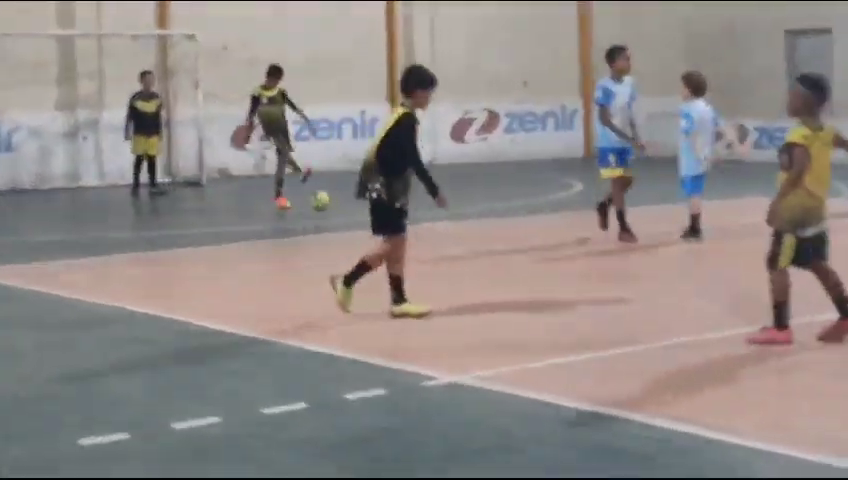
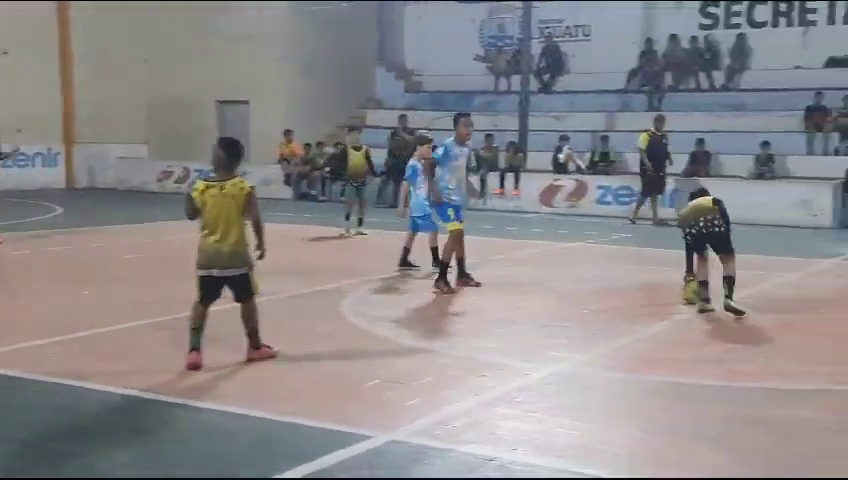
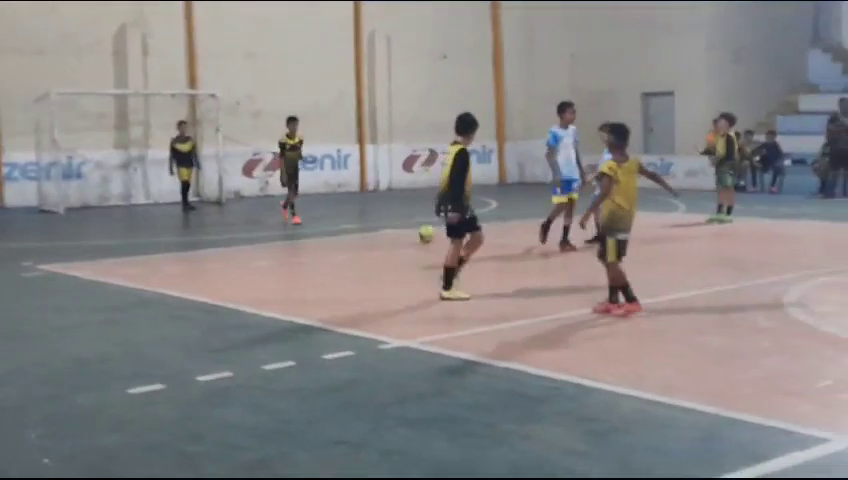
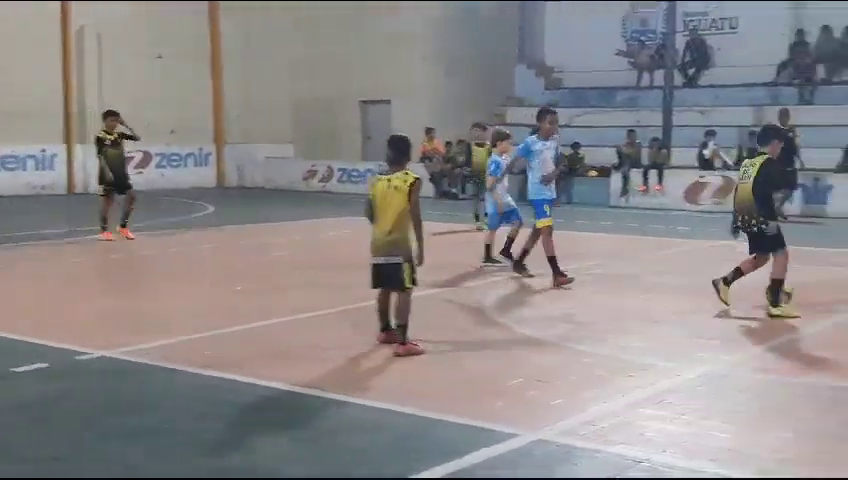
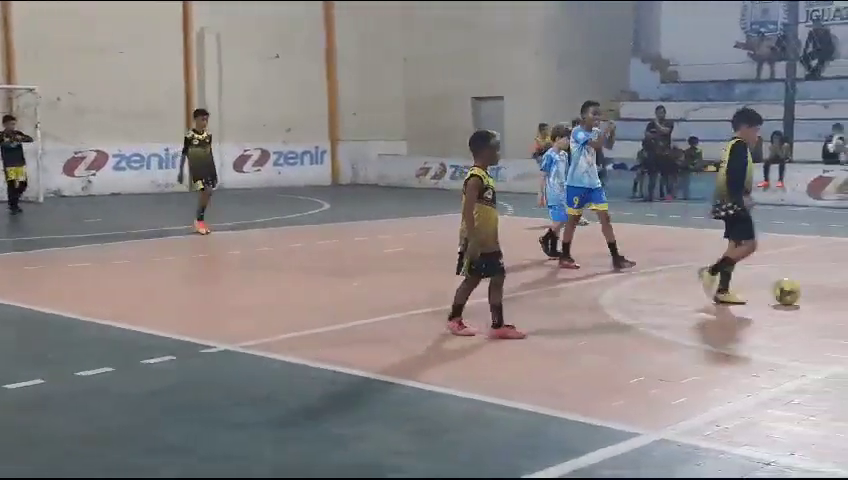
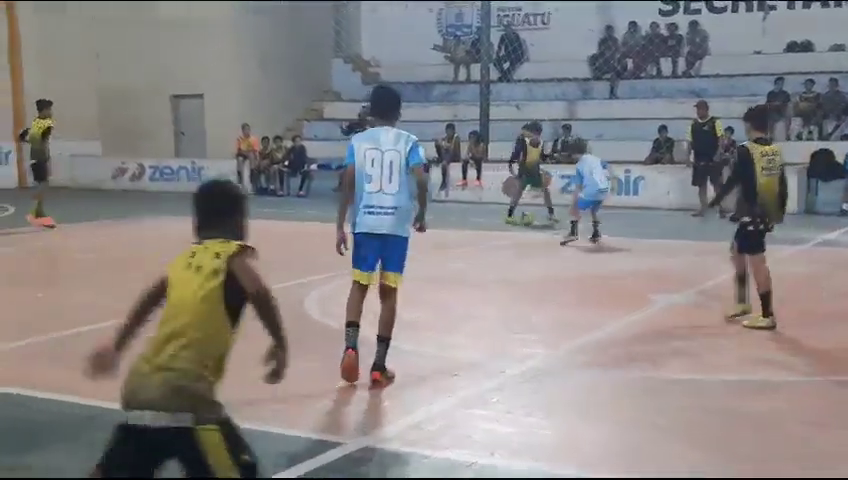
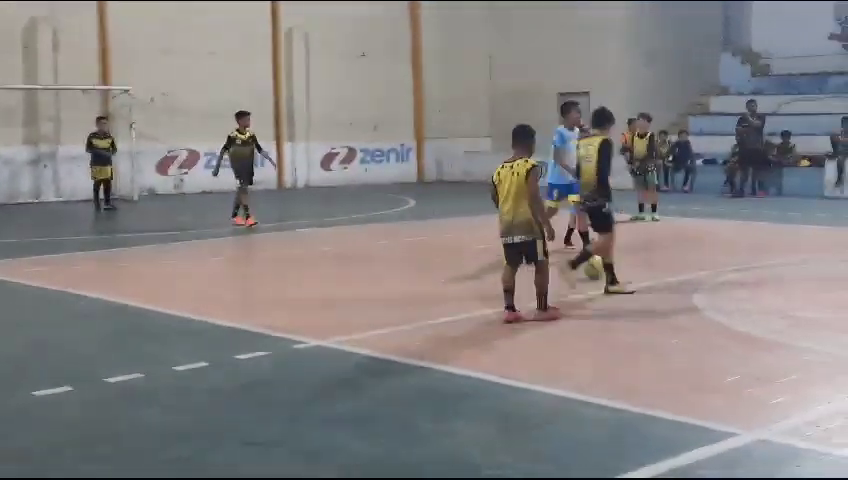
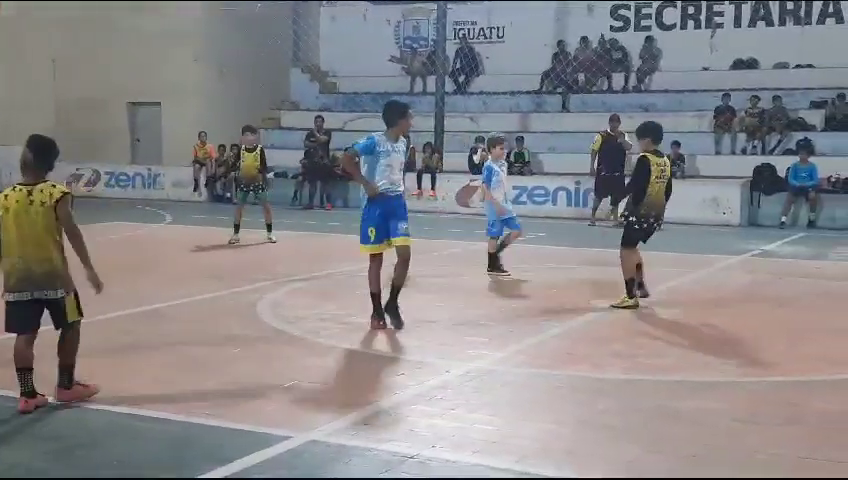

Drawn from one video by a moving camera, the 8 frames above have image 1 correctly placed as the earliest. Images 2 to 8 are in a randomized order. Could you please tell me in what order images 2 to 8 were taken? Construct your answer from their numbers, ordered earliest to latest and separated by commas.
3, 7, 5, 4, 2, 8, 6
